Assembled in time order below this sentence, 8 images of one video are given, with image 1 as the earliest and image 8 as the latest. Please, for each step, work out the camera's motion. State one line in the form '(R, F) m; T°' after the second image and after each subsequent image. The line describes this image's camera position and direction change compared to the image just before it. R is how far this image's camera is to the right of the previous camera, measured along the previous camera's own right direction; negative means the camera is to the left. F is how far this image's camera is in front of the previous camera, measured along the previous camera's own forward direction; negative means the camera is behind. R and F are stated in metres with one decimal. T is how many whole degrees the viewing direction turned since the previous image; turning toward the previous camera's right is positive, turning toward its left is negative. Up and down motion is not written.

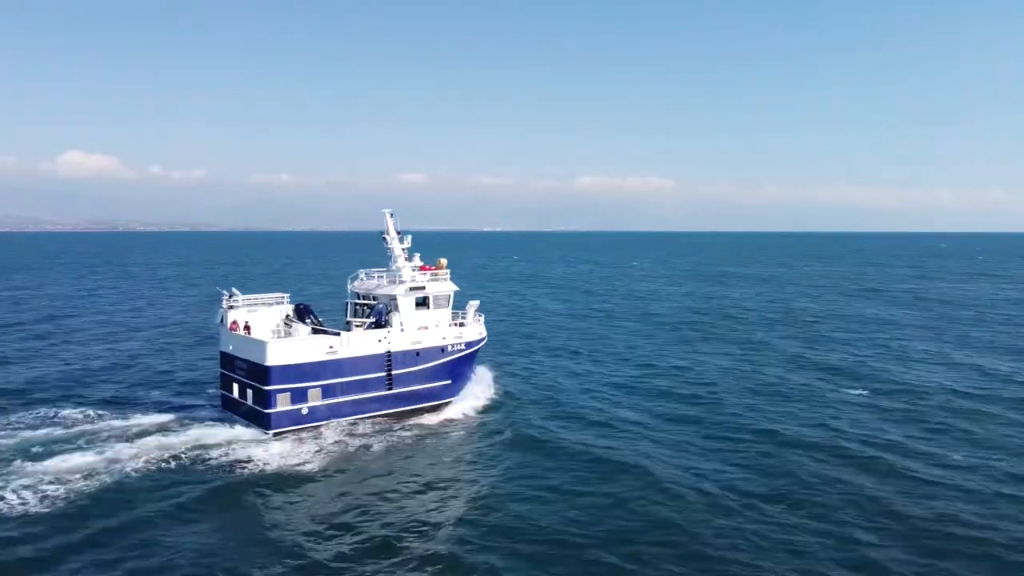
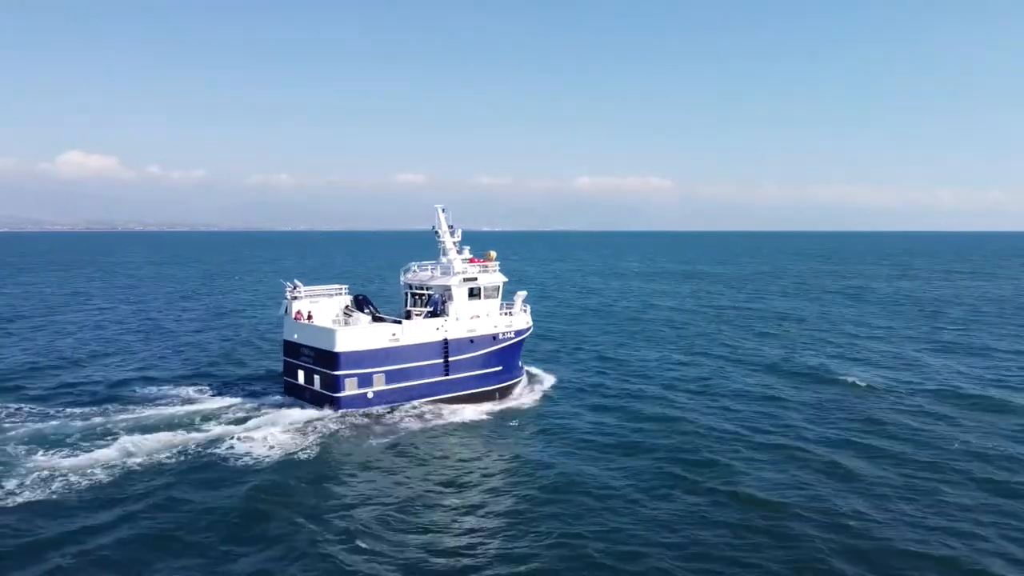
(-2.3, -1.4) m; 0°
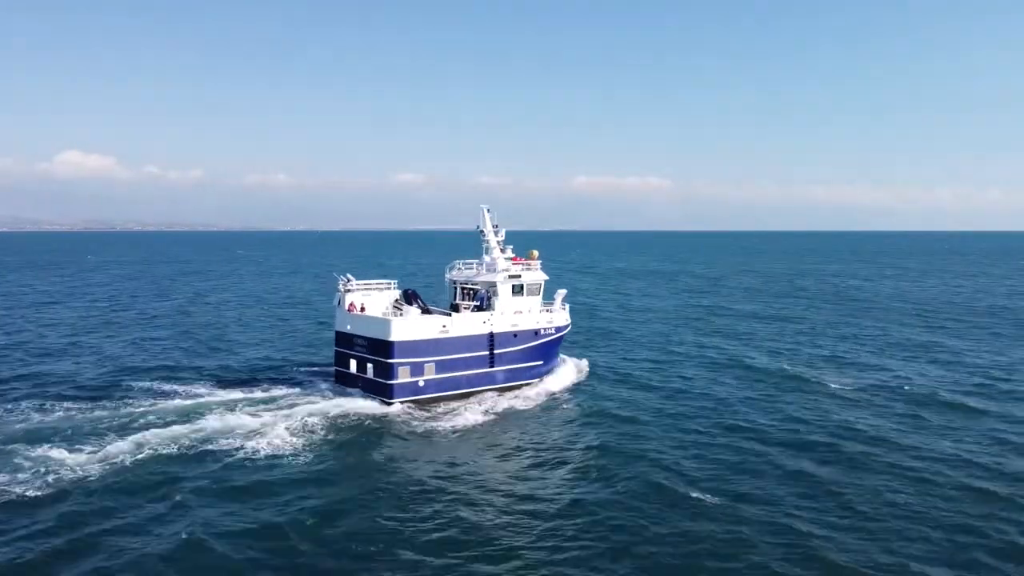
(-2.0, -1.5) m; 0°
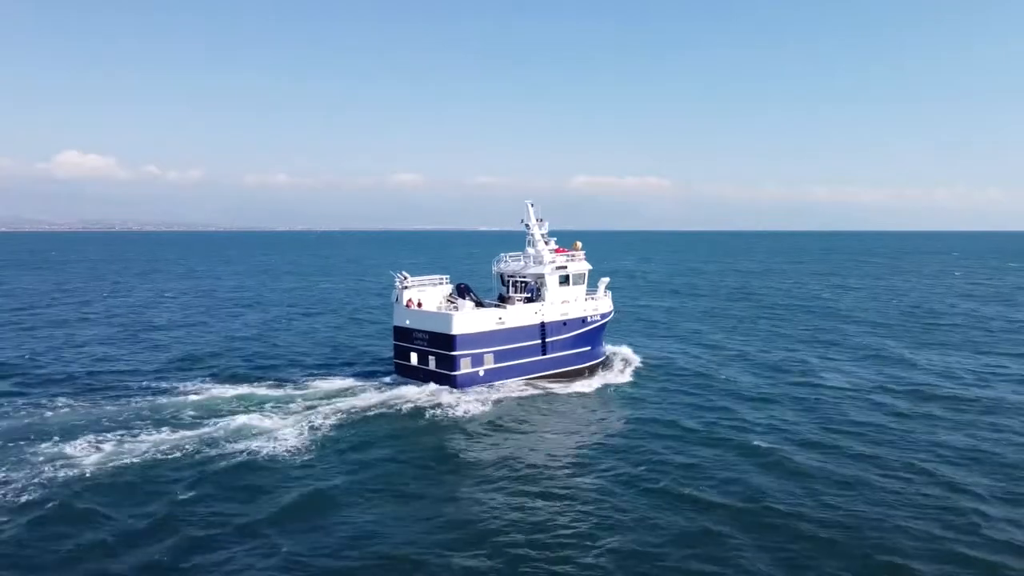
(-2.5, -1.7) m; 0°
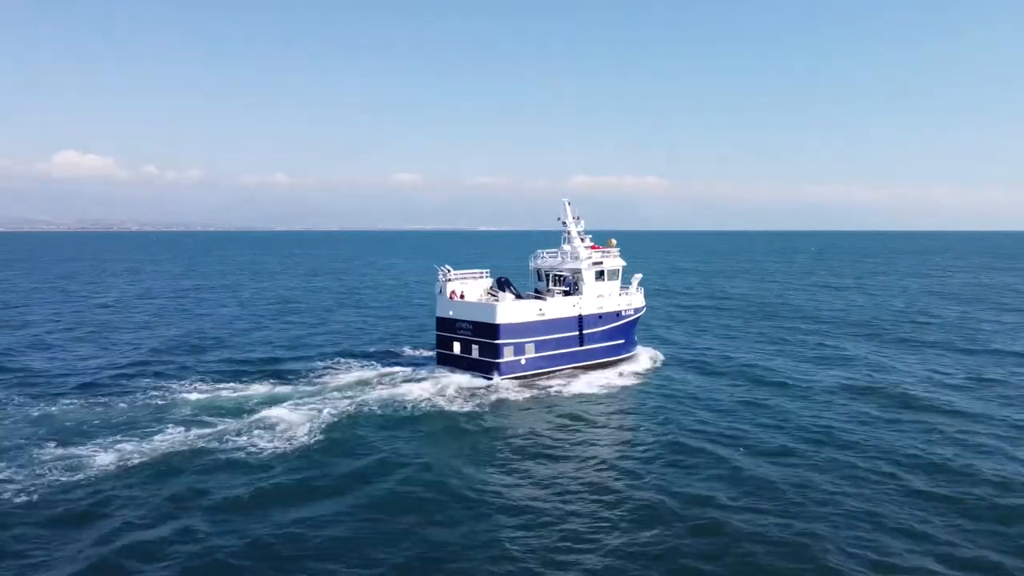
(-2.0, -1.4) m; 0°
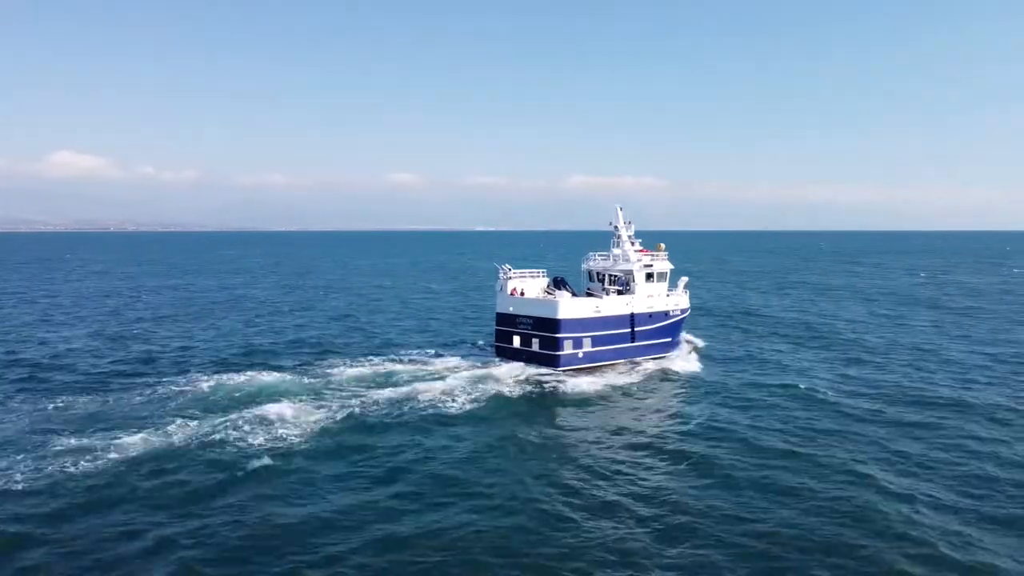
(-3.2, -2.2) m; 0°
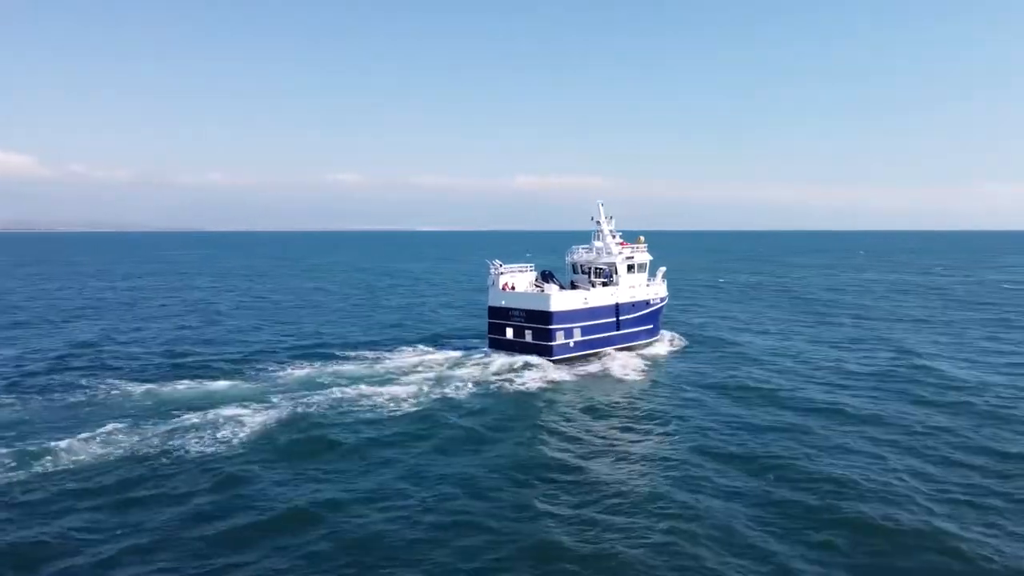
(-1.3, -1.9) m; +3°
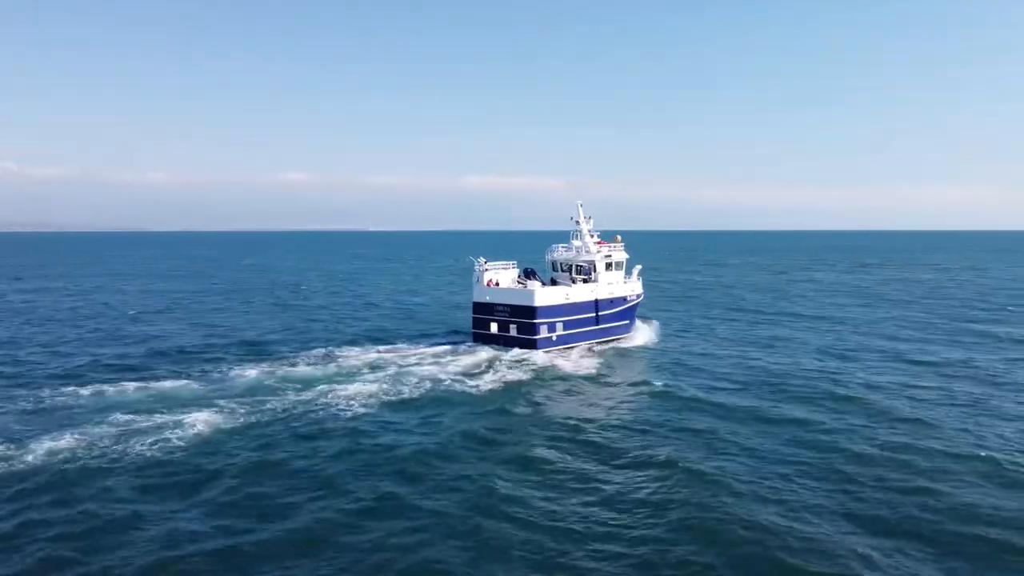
(-1.6, -1.3) m; +4°
